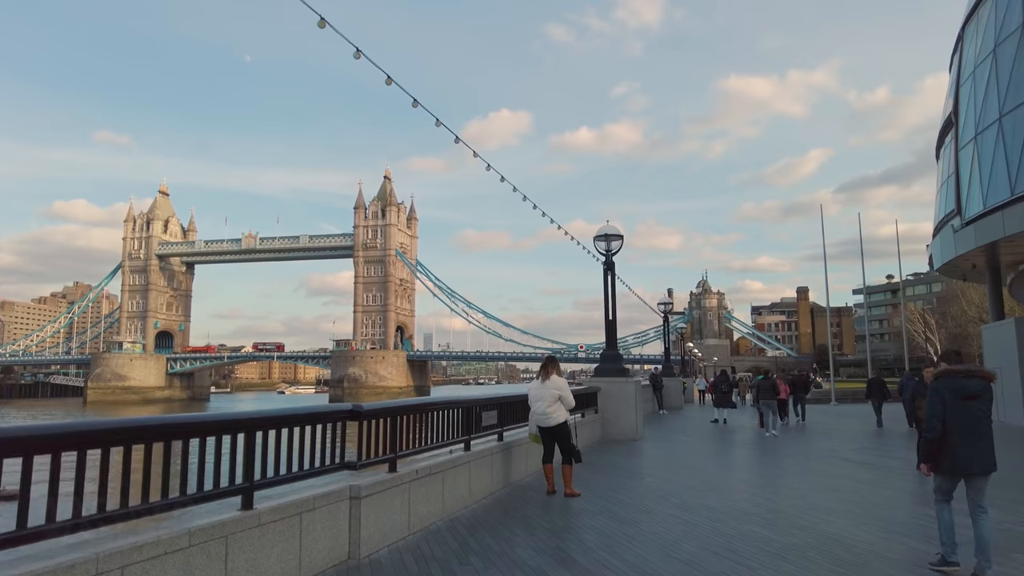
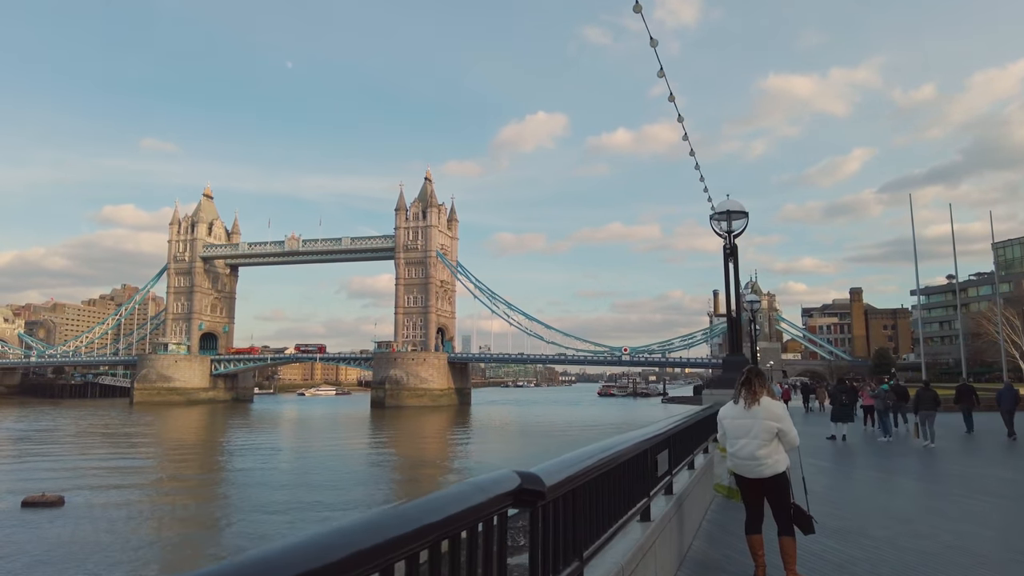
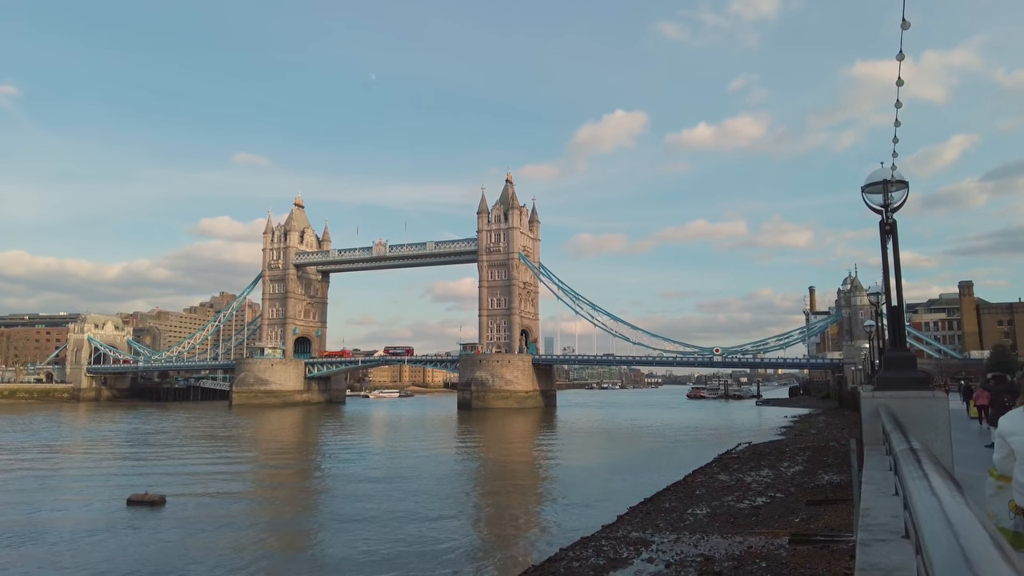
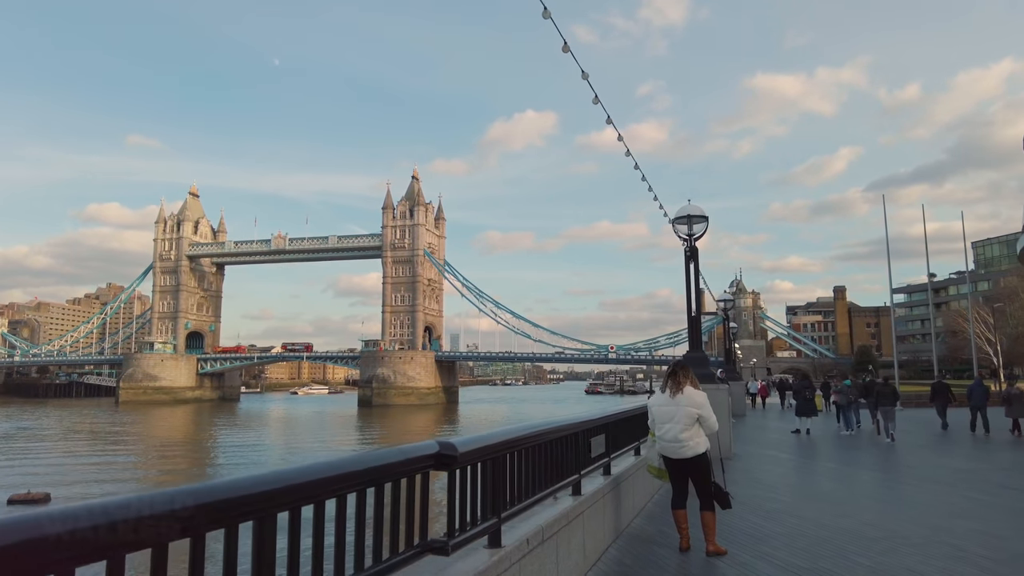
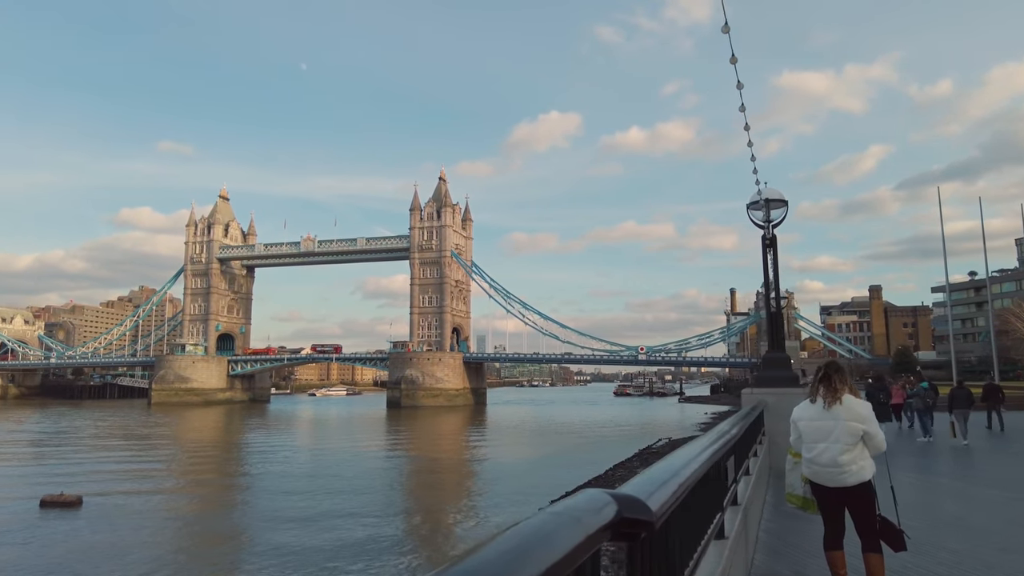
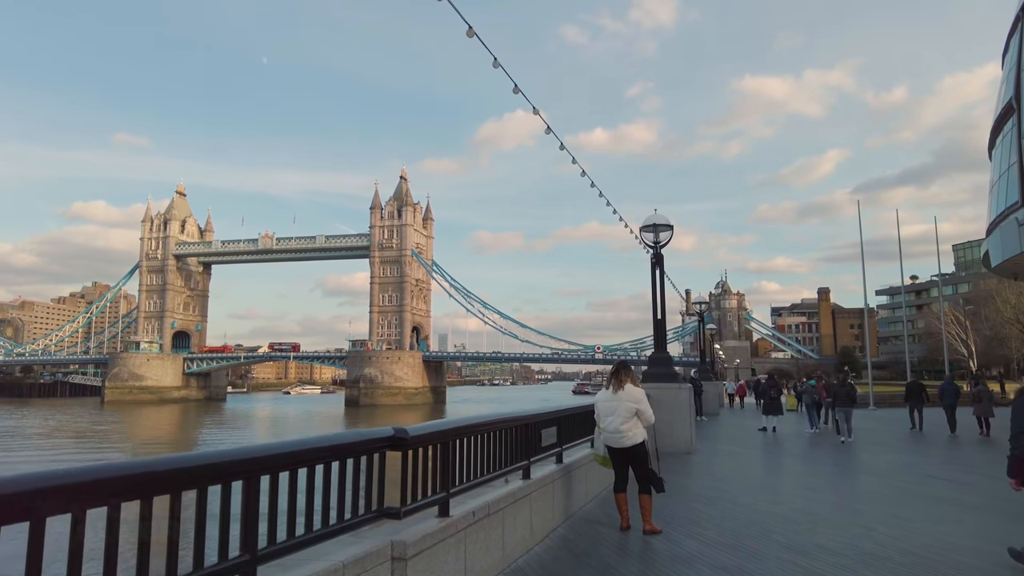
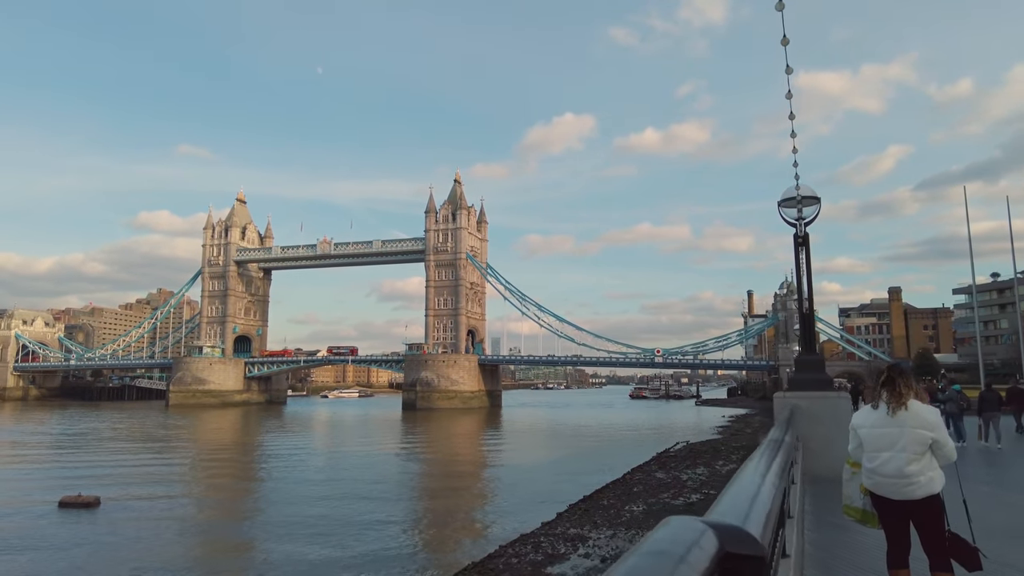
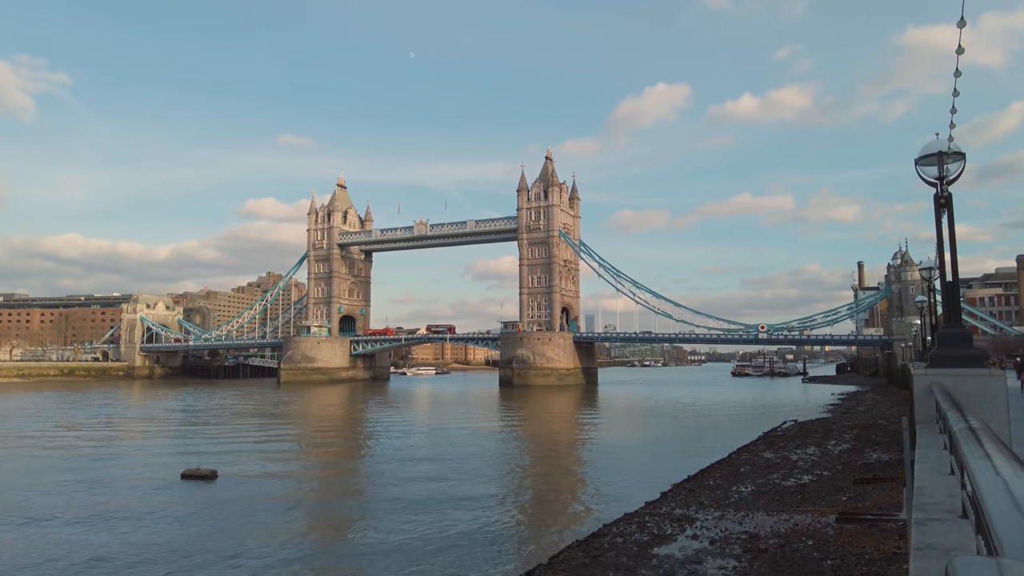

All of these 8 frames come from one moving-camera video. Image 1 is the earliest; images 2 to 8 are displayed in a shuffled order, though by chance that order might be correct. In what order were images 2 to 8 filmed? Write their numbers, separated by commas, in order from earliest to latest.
6, 4, 2, 5, 7, 3, 8
